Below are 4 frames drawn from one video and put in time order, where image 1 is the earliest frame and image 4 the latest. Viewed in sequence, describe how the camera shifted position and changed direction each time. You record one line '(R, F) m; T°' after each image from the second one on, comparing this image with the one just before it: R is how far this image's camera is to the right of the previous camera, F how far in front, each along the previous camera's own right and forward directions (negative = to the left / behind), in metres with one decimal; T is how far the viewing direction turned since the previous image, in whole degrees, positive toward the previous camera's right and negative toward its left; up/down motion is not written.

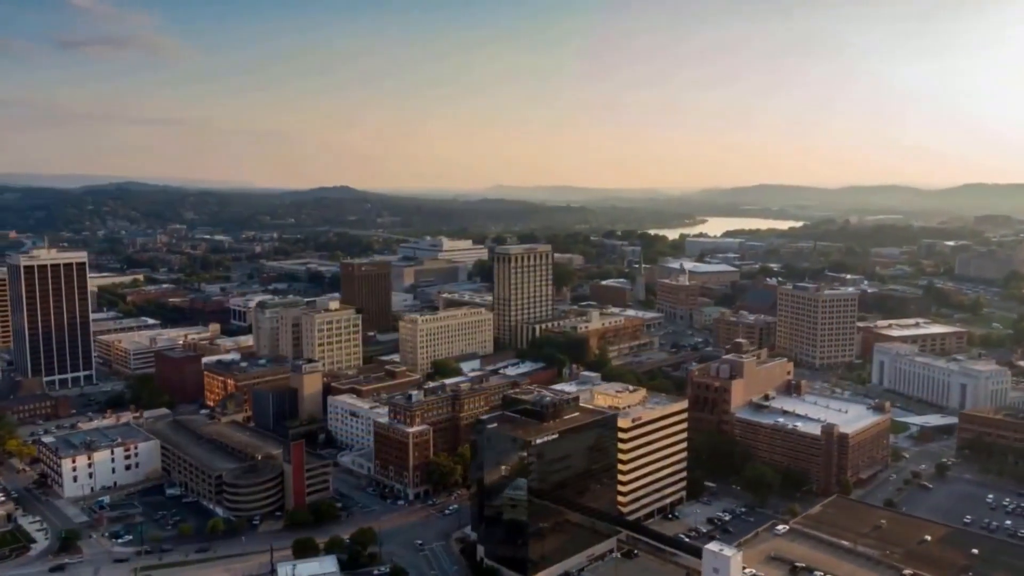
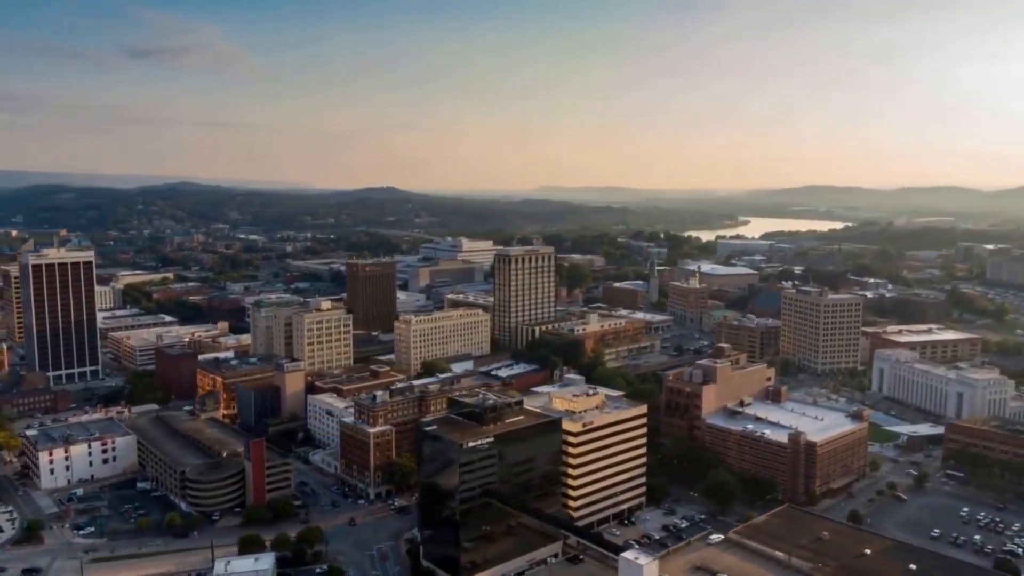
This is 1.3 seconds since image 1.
(+3.2, +0.2) m; -3°
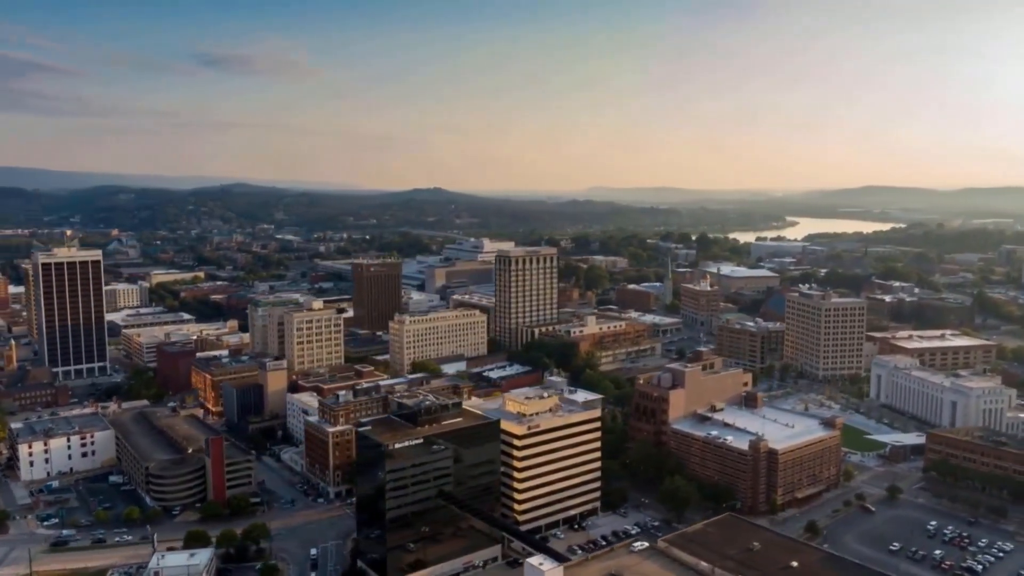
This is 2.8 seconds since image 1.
(+3.5, +0.2) m; -4°
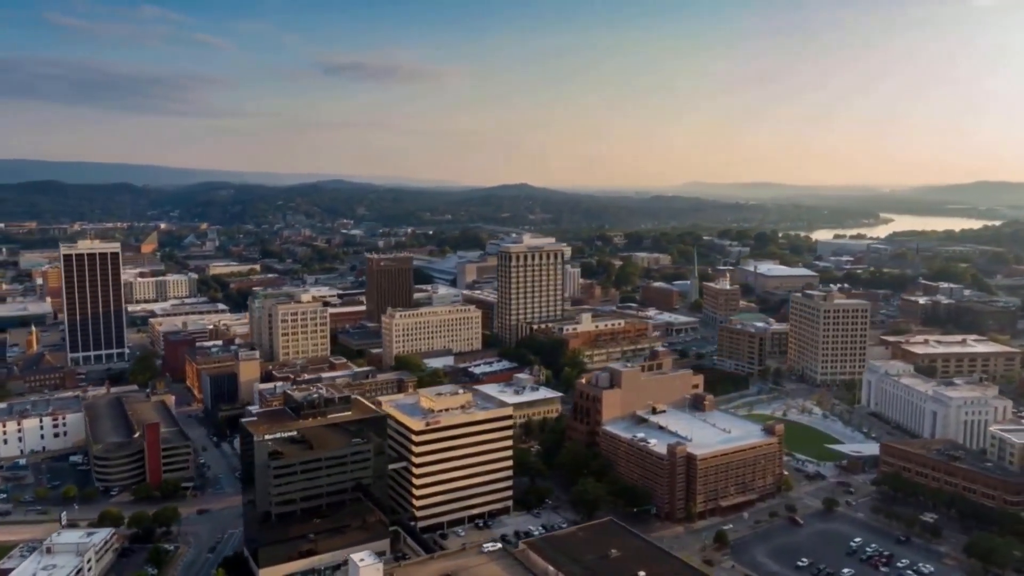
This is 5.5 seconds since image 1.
(+6.4, +0.6) m; -7°
